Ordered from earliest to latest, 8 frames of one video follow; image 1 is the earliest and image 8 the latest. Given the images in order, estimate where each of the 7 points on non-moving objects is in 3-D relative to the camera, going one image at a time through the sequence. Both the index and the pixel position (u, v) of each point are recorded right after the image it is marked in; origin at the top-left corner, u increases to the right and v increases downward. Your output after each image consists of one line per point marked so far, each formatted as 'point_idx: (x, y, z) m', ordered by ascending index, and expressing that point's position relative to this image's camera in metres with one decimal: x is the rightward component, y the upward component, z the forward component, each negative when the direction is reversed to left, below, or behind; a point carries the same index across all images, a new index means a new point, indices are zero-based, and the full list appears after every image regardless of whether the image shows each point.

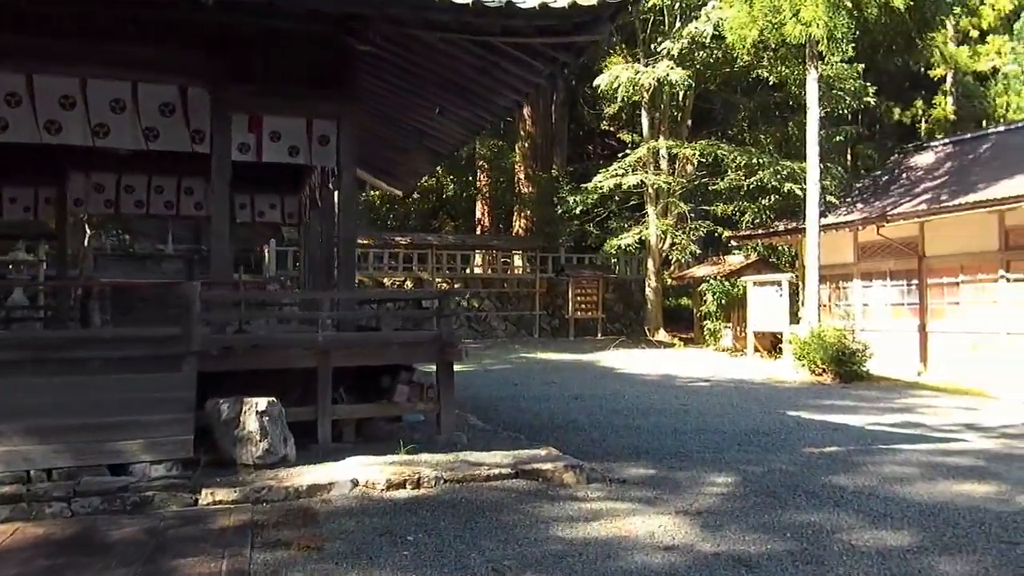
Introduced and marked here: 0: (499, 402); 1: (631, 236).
0: (-0.1, -1.1, +7.9) m
1: (+2.4, +1.1, +16.2) m
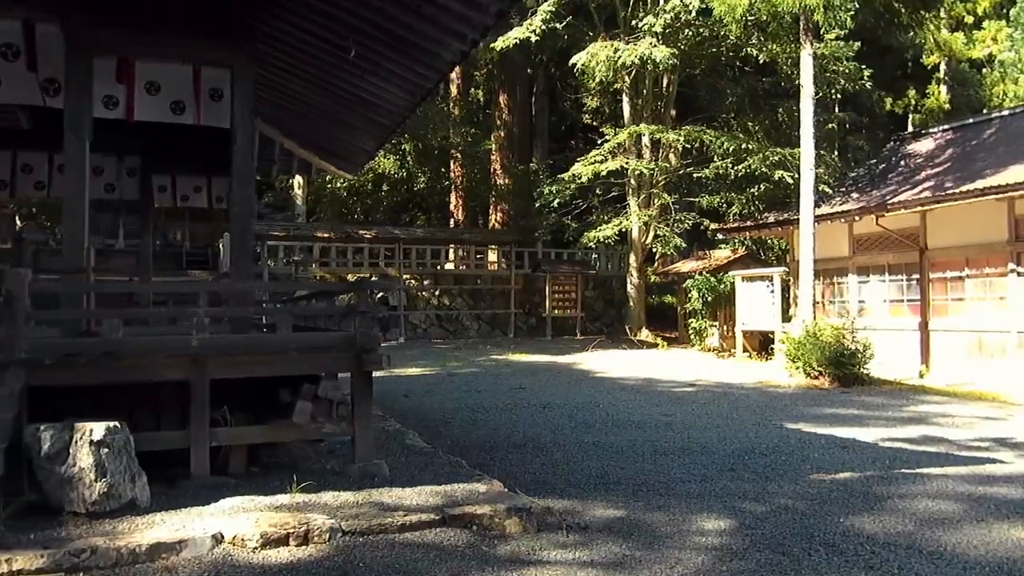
0: (-0.5, -1.1, +6.8) m
1: (+1.8, +1.1, +15.2) m
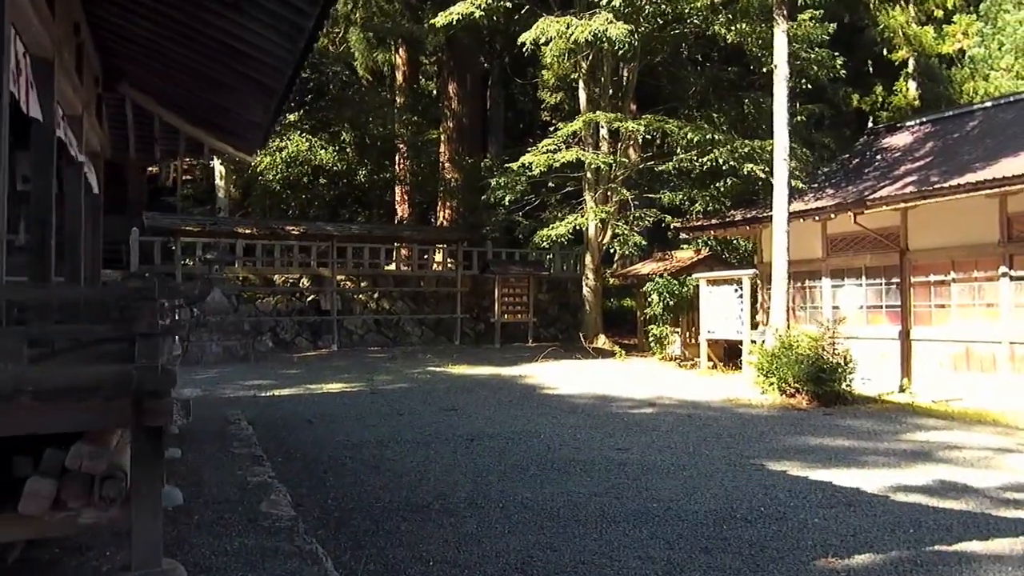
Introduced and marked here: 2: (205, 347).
0: (-1.1, -1.1, +5.4) m
1: (+0.9, +1.1, +13.9) m
2: (-4.4, -0.9, +11.5) m
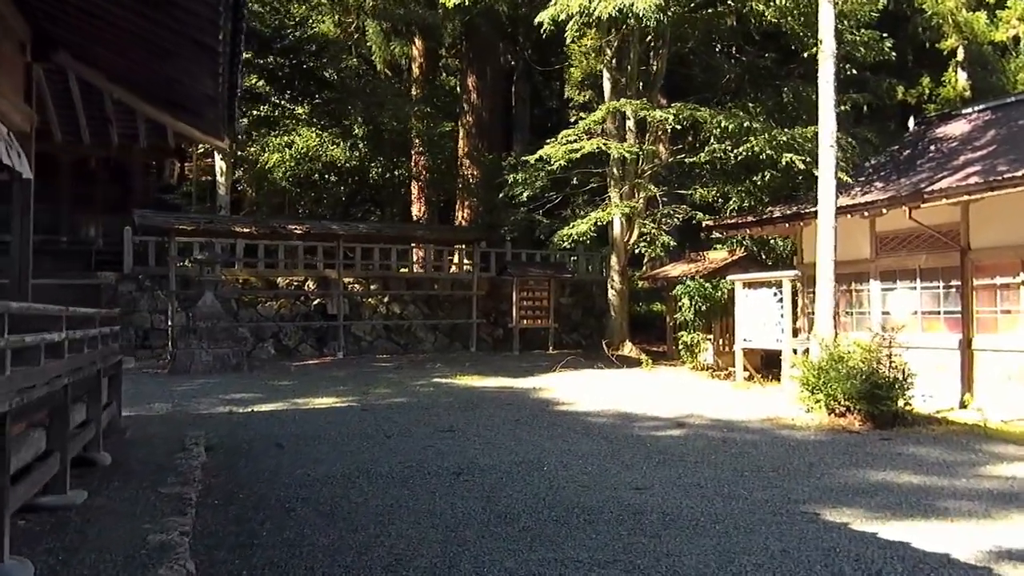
0: (-1.1, -1.1, +4.4) m
1: (+1.2, +1.0, +12.8) m
2: (-4.2, -0.9, +10.6) m
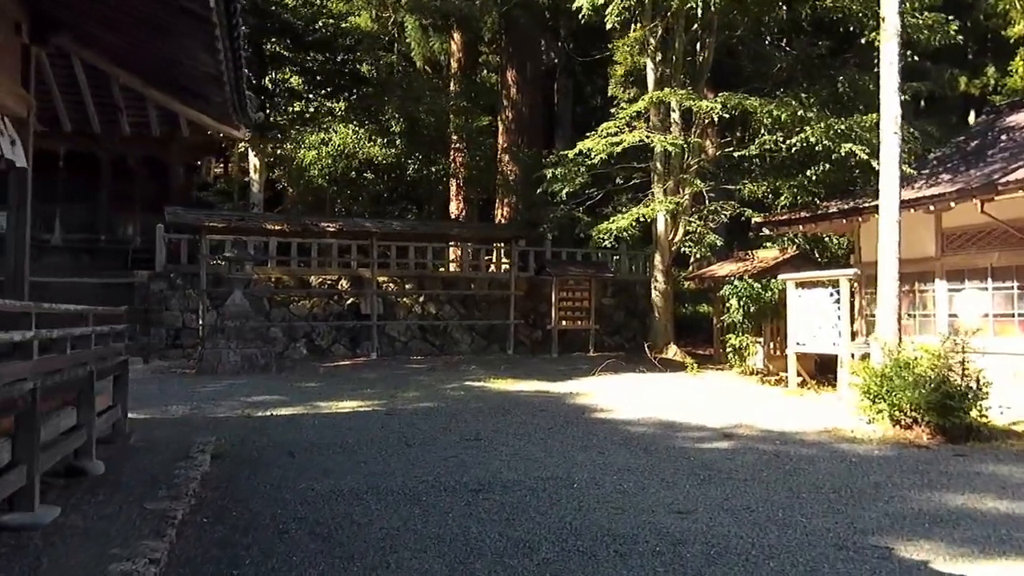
0: (-1.0, -1.1, +4.0) m
1: (+1.8, +1.0, +12.3) m
2: (-3.8, -0.9, +10.4) m
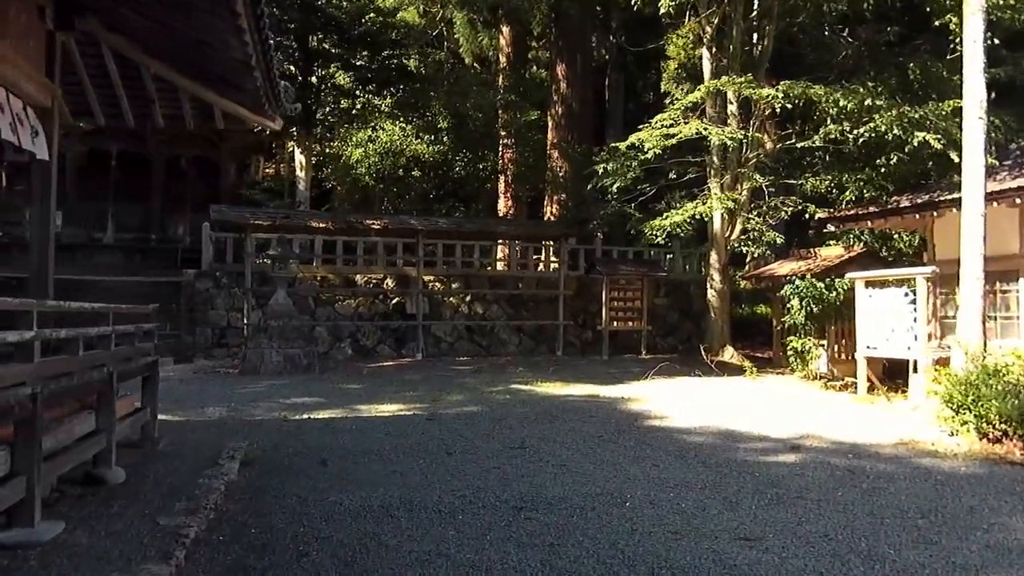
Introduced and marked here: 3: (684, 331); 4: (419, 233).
0: (-0.8, -1.1, +3.7) m
1: (+2.5, +1.0, +11.7) m
2: (-3.1, -0.9, +10.2) m
3: (+3.3, -0.8, +15.2) m
4: (-1.5, +0.9, +12.9) m
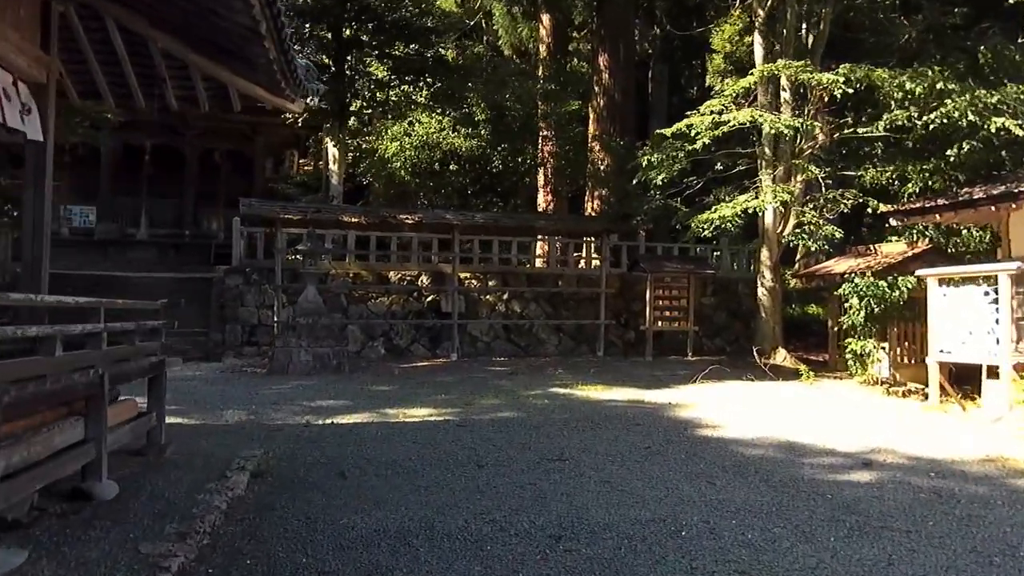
0: (-0.7, -1.1, +3.1) m
1: (+3.0, +1.1, +11.0) m
2: (-2.7, -0.8, +9.8) m
3: (+4.0, -0.8, +14.5) m
4: (-0.9, +0.9, +12.4) m
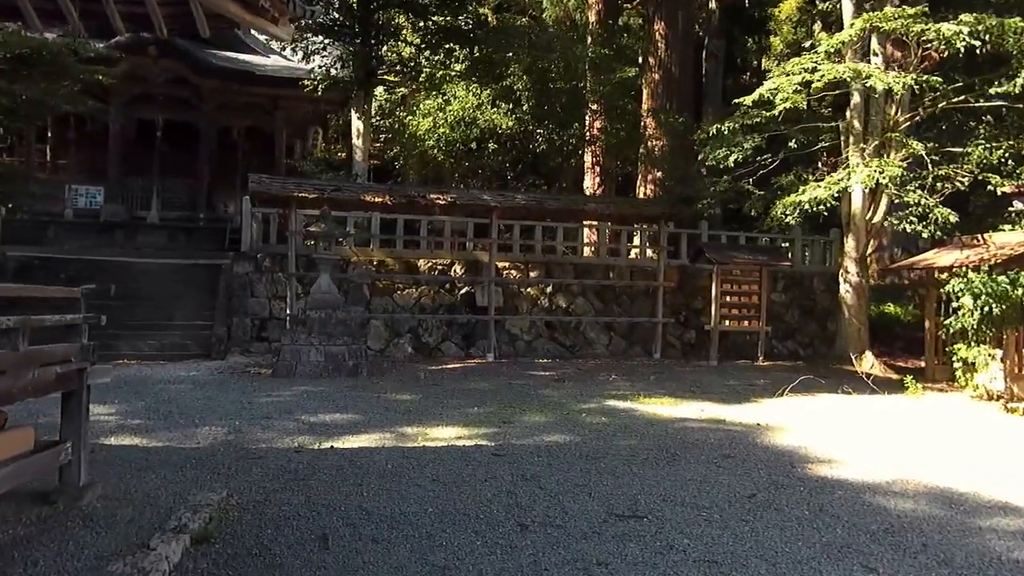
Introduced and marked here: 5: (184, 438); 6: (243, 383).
0: (-0.5, -1.0, +1.7) m
1: (+3.6, +1.1, +9.4) m
2: (-2.2, -0.7, +8.4) m
3: (+4.7, -0.7, +12.8) m
4: (-0.3, +1.0, +10.9) m
5: (-2.1, -1.0, +5.1) m
6: (-2.5, -0.9, +7.6) m
